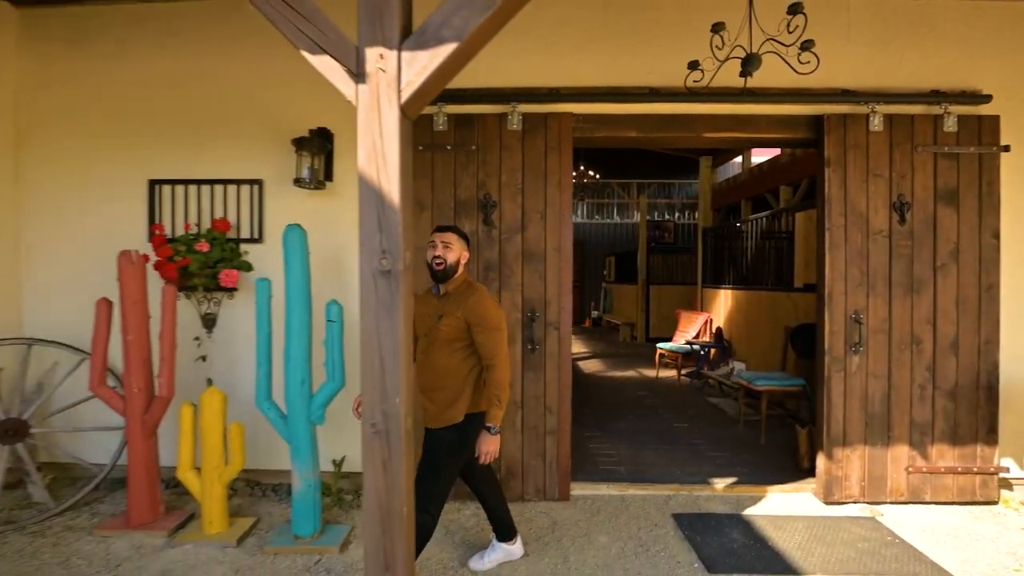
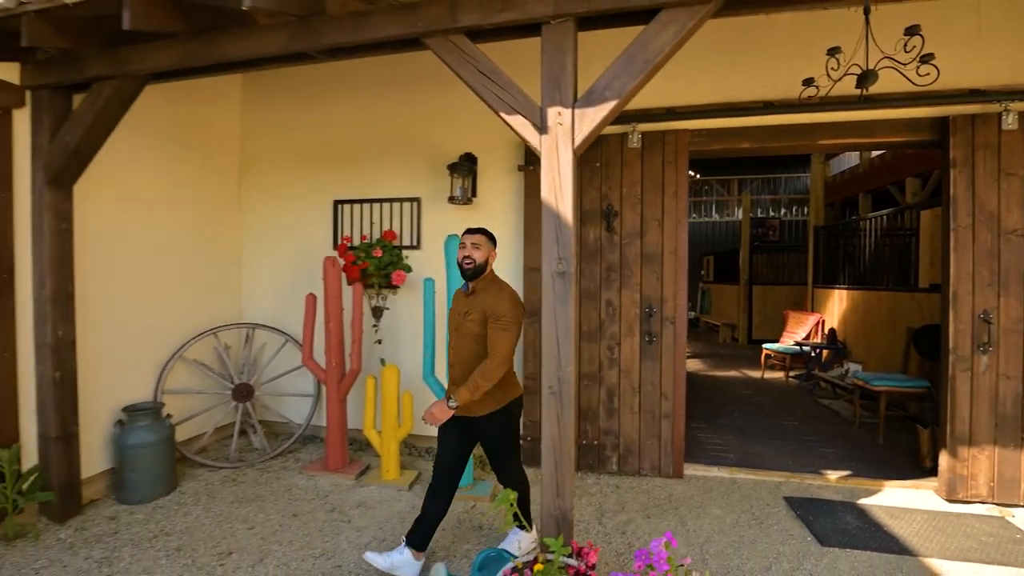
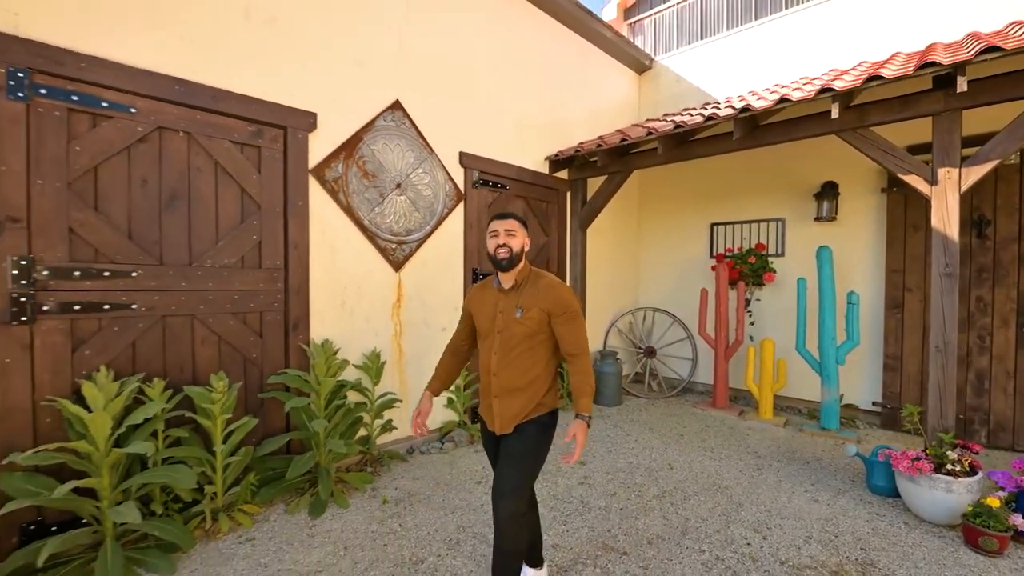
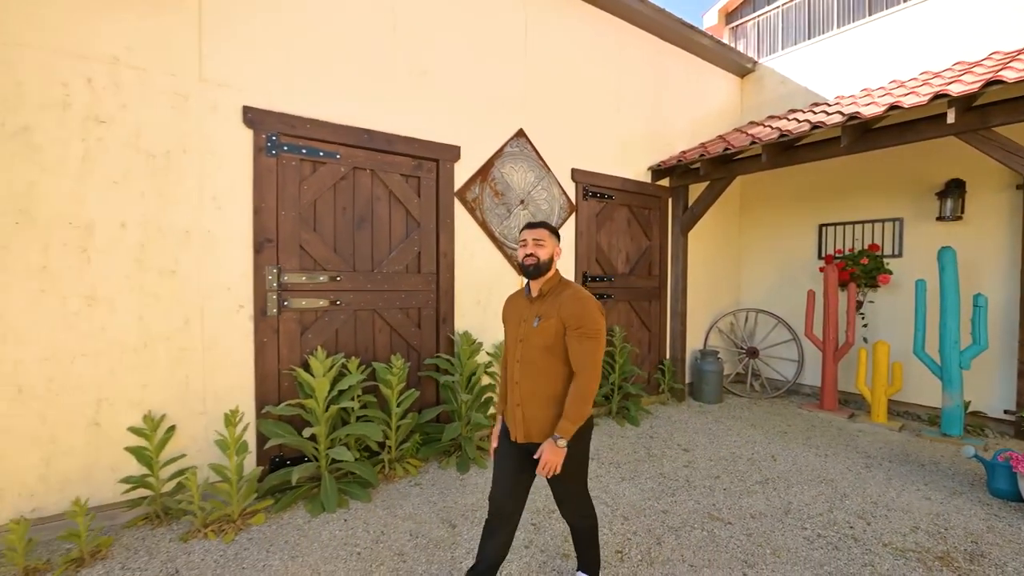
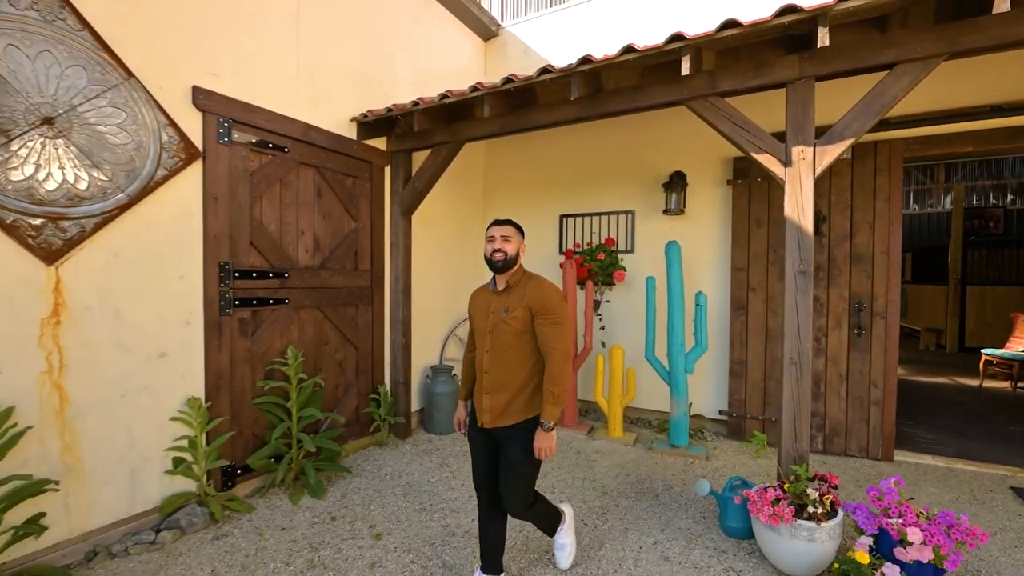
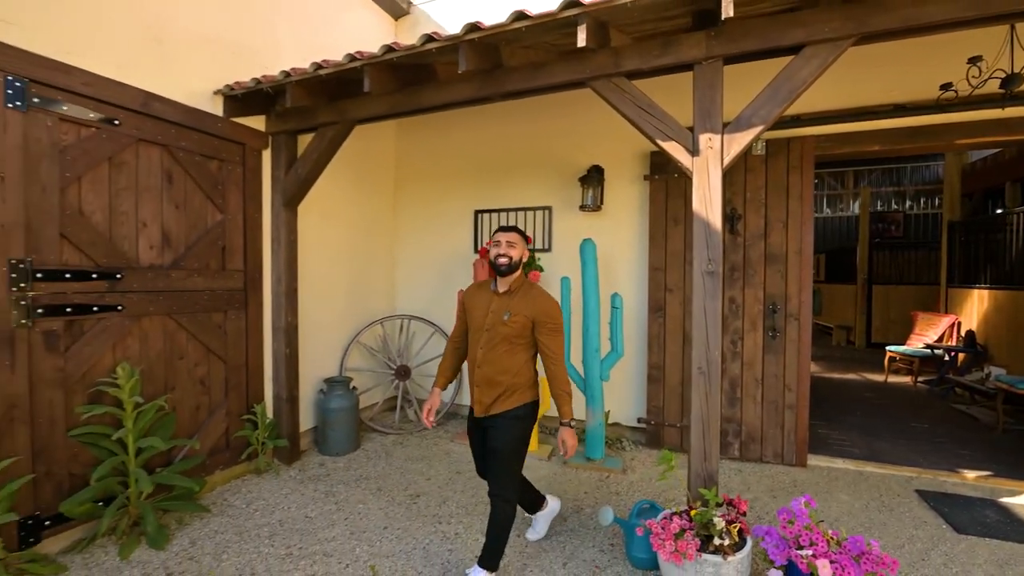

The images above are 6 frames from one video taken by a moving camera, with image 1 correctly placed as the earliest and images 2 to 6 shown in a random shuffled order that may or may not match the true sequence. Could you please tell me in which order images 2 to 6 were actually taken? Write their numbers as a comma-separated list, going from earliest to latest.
2, 6, 5, 3, 4
